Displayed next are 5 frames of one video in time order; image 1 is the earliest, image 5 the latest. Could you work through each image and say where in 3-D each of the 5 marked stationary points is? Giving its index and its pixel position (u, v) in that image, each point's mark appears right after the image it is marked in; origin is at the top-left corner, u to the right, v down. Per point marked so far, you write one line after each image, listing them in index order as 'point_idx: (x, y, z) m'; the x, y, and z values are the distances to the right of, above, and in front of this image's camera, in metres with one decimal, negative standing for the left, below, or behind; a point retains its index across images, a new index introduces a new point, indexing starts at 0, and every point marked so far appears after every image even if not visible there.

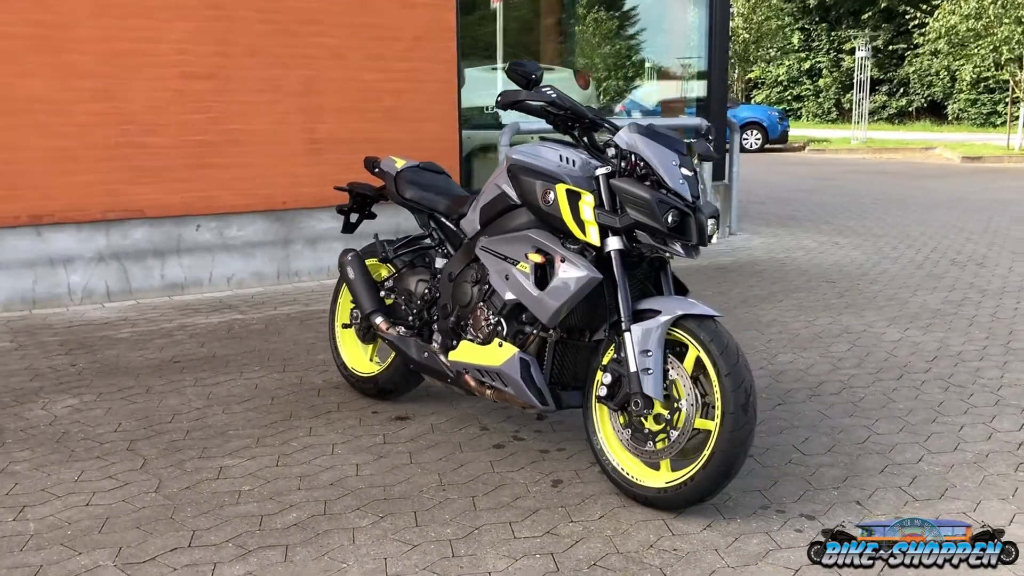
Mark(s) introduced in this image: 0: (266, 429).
0: (-1.4, -0.8, +5.5) m
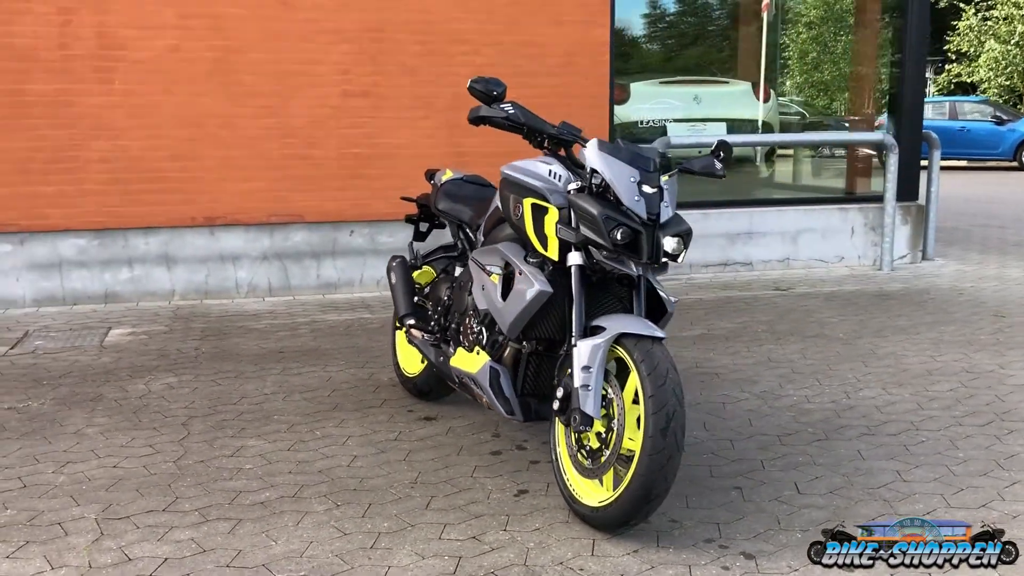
0: (-1.3, -0.8, +6.0) m
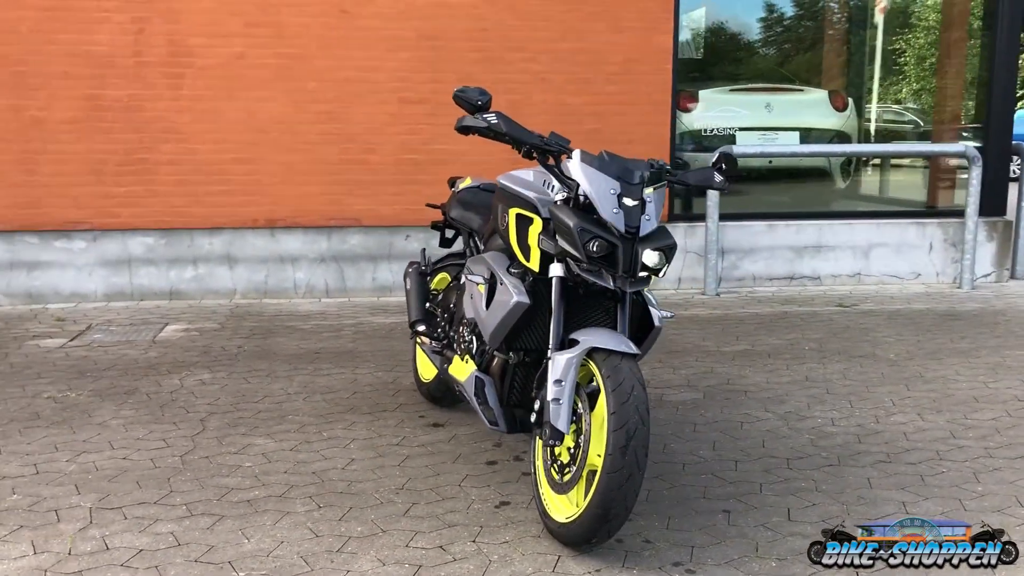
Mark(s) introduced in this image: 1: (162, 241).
0: (-1.3, -0.8, +6.2) m
1: (-3.8, +0.5, +10.2) m
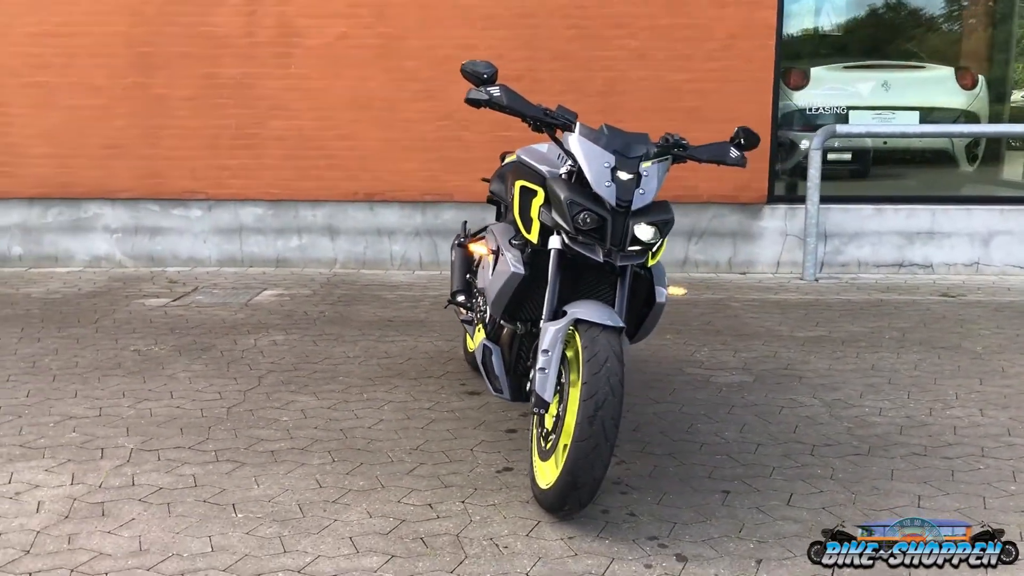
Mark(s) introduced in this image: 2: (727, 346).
0: (-1.0, -0.6, +6.5) m
1: (-2.8, +0.9, +10.8) m
2: (+1.7, -0.5, +7.5) m
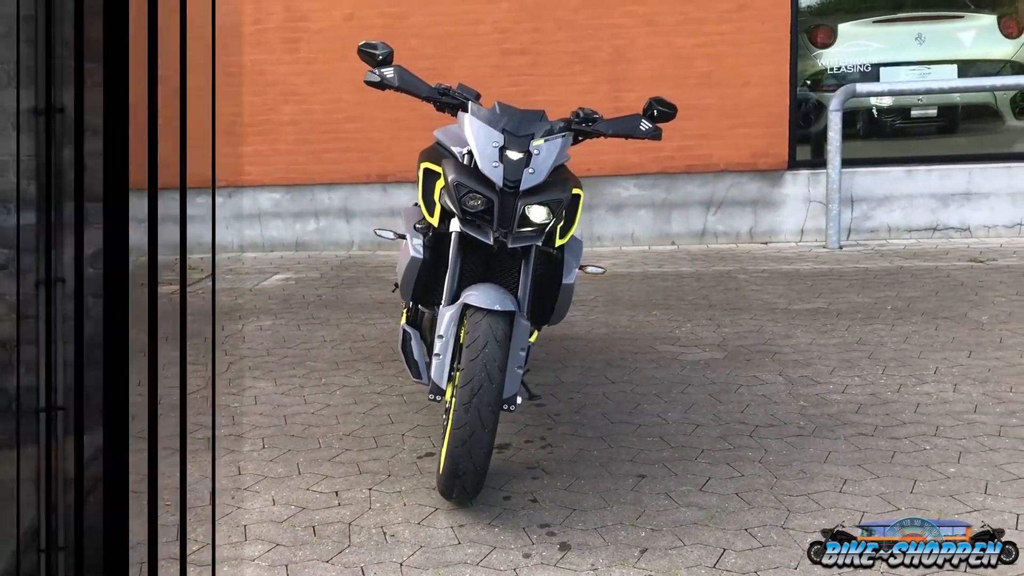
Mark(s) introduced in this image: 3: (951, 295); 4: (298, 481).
0: (-1.2, -0.5, +6.5) m
1: (-2.6, +1.1, +11.0) m
2: (+1.5, -0.3, +7.3) m
3: (+3.7, 0.0, +7.9) m
4: (-1.0, -0.9, +4.6) m
